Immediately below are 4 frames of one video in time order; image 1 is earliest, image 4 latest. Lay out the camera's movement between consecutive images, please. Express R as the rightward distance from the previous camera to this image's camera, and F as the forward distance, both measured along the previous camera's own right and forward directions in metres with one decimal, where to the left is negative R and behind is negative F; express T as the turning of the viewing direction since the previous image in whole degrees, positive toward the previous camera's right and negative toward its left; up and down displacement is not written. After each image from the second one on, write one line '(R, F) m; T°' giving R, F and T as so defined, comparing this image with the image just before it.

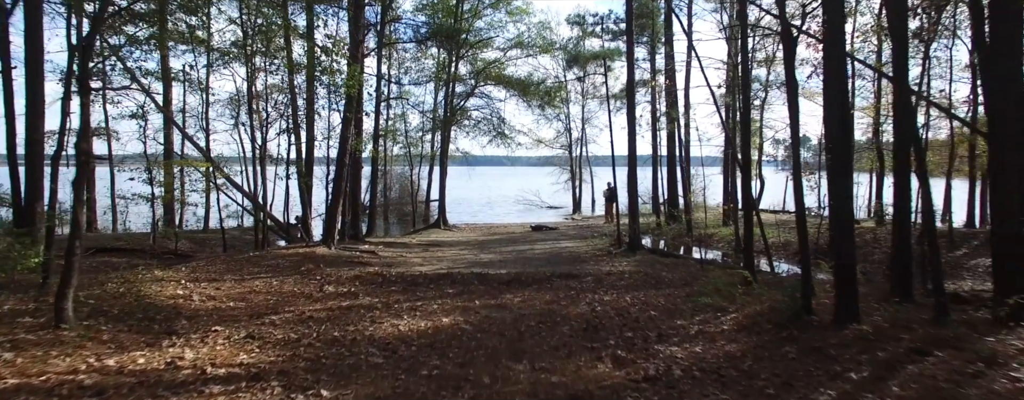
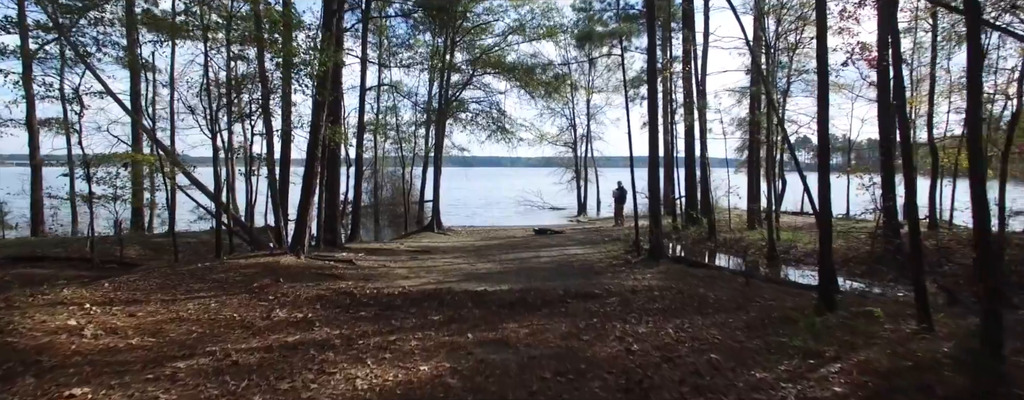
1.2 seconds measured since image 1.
(-0.1, +2.2) m; 0°
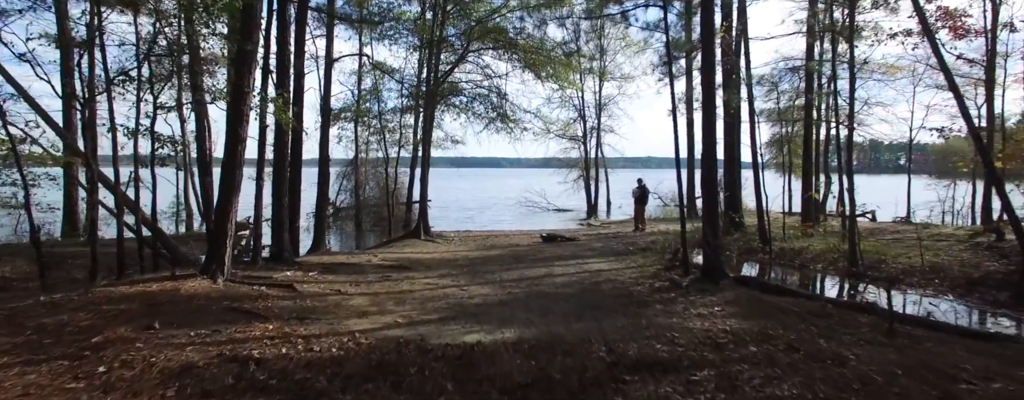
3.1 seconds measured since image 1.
(-0.1, +3.6) m; 0°
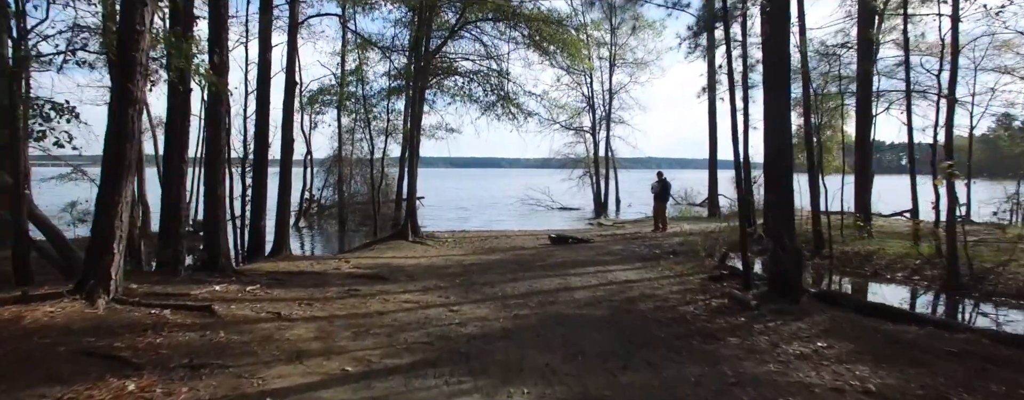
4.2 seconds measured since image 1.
(-0.1, +2.6) m; 0°
